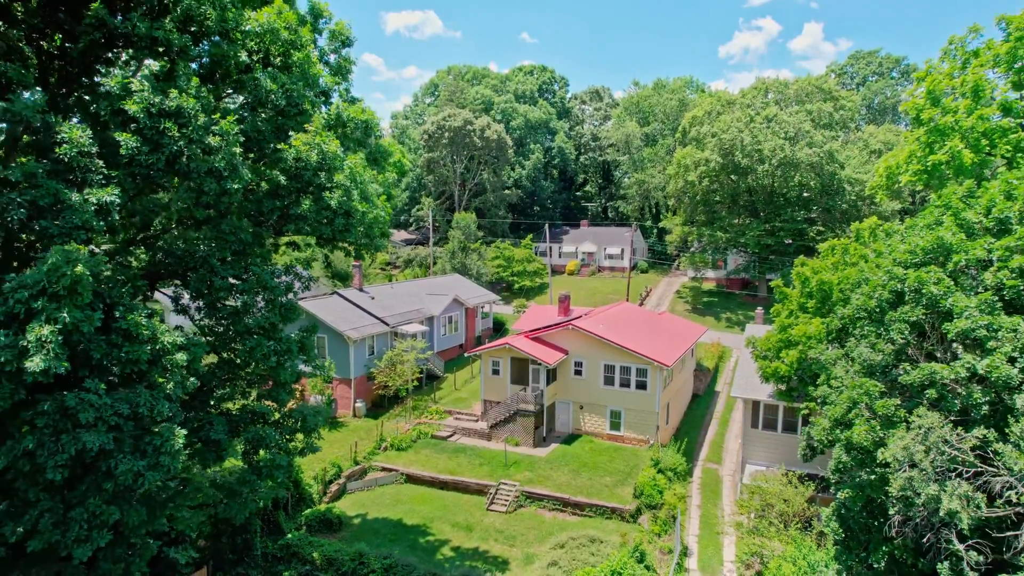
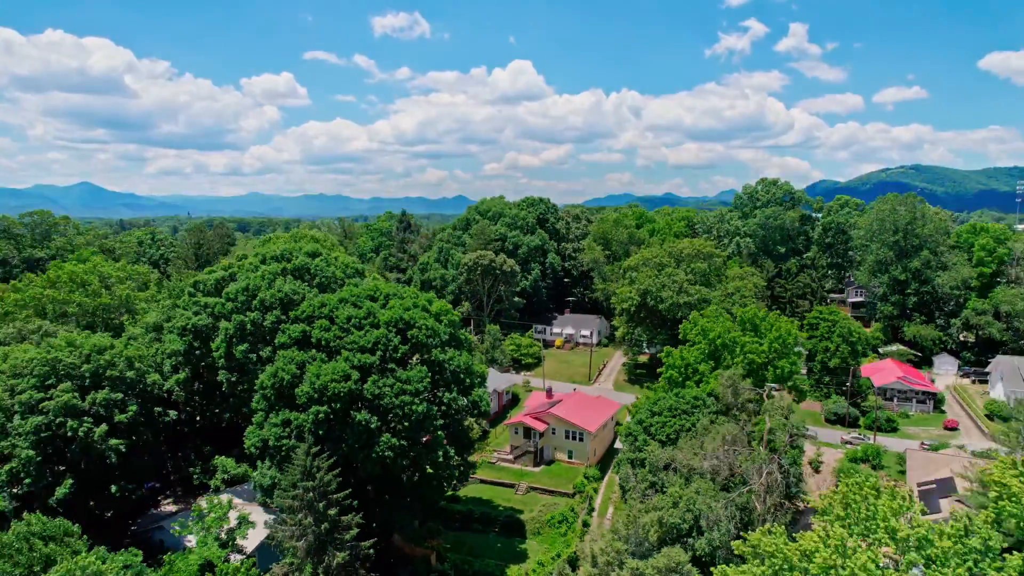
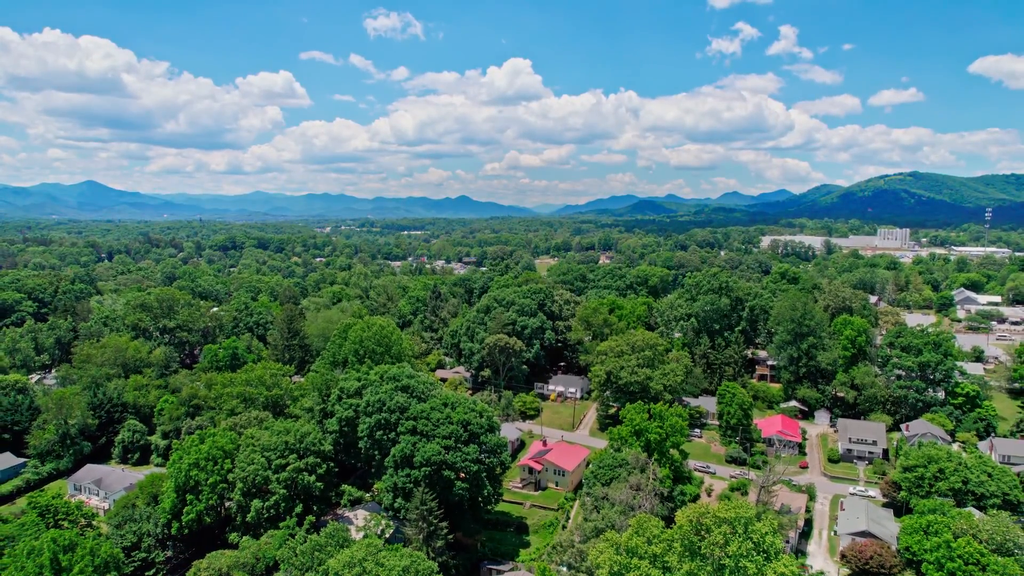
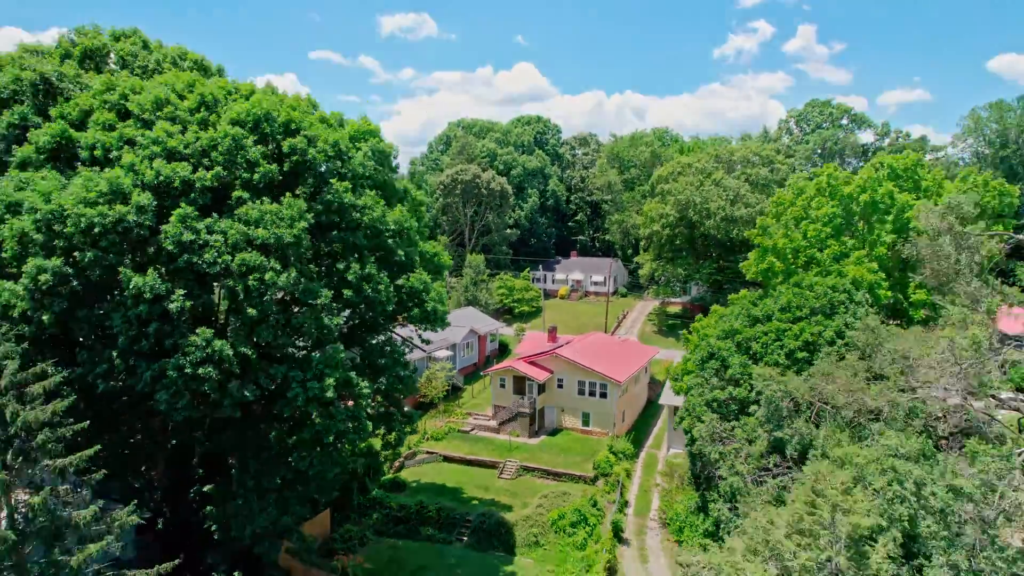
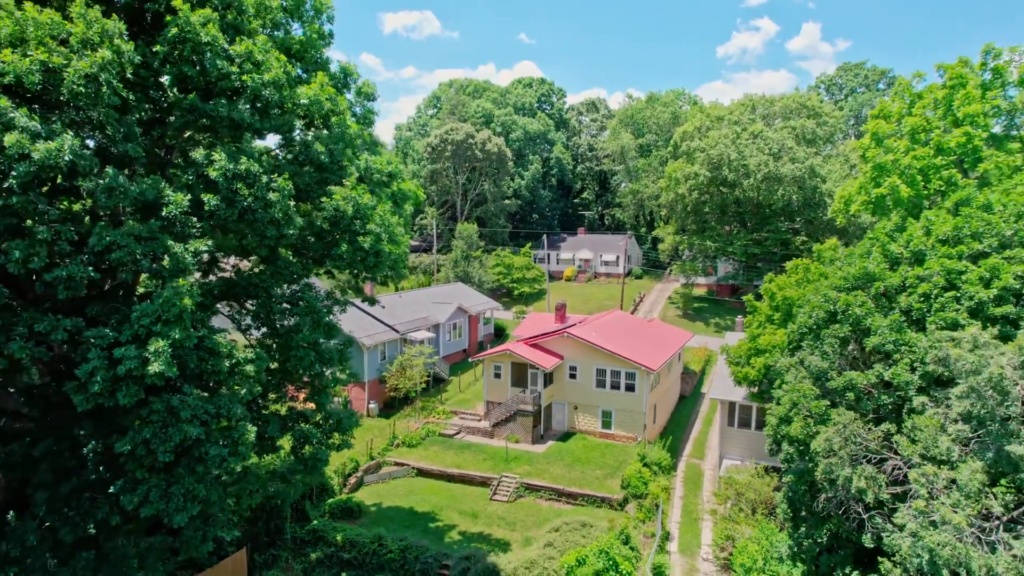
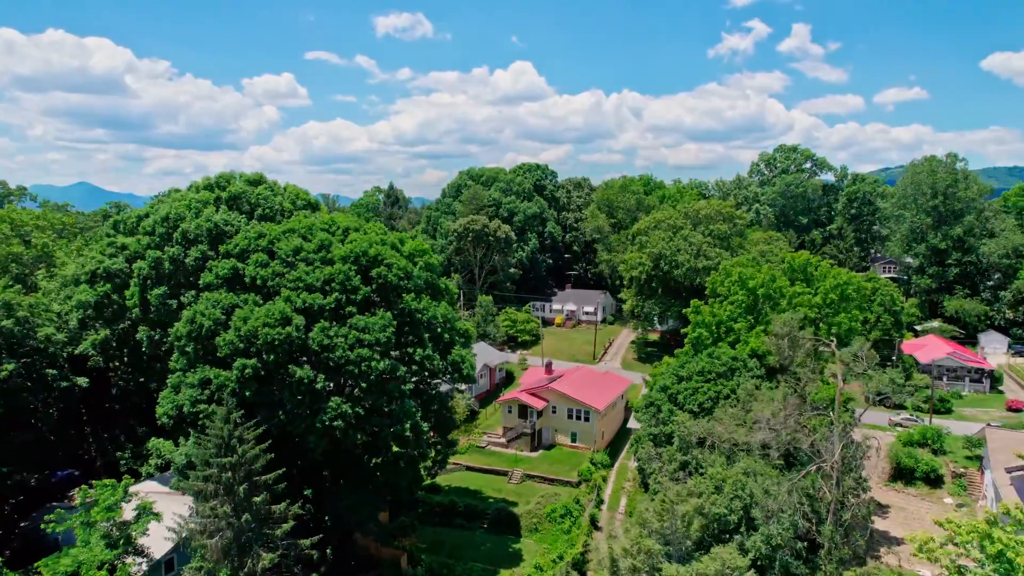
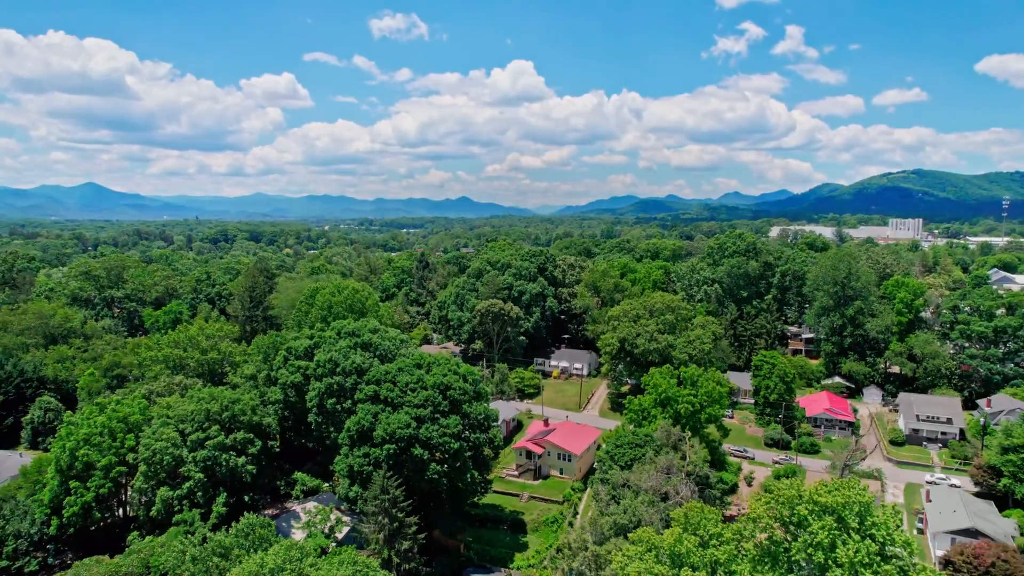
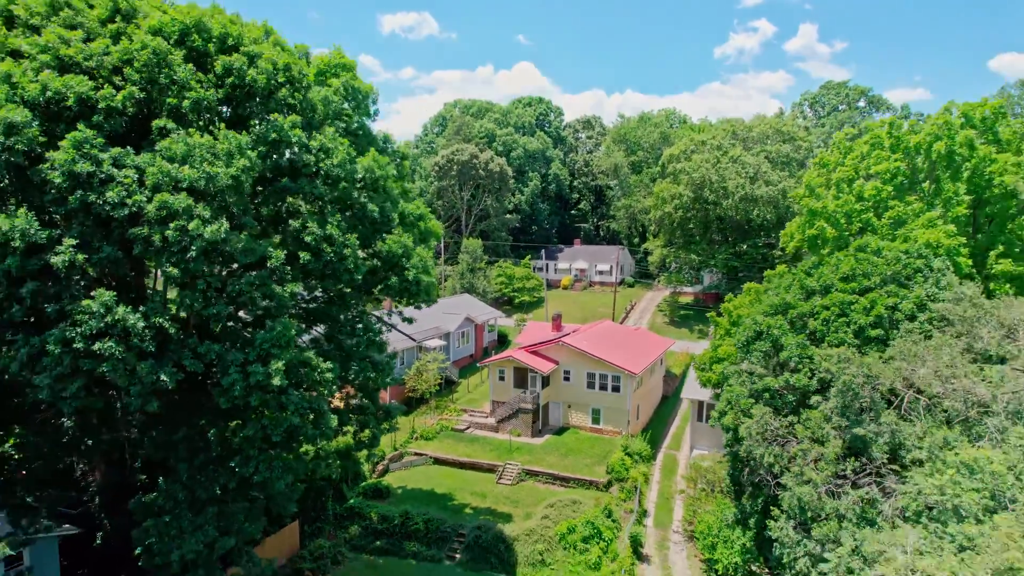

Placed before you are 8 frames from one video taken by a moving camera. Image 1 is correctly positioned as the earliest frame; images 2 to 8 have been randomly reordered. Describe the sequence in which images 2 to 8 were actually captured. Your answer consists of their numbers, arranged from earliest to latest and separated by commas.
5, 8, 4, 6, 2, 7, 3
